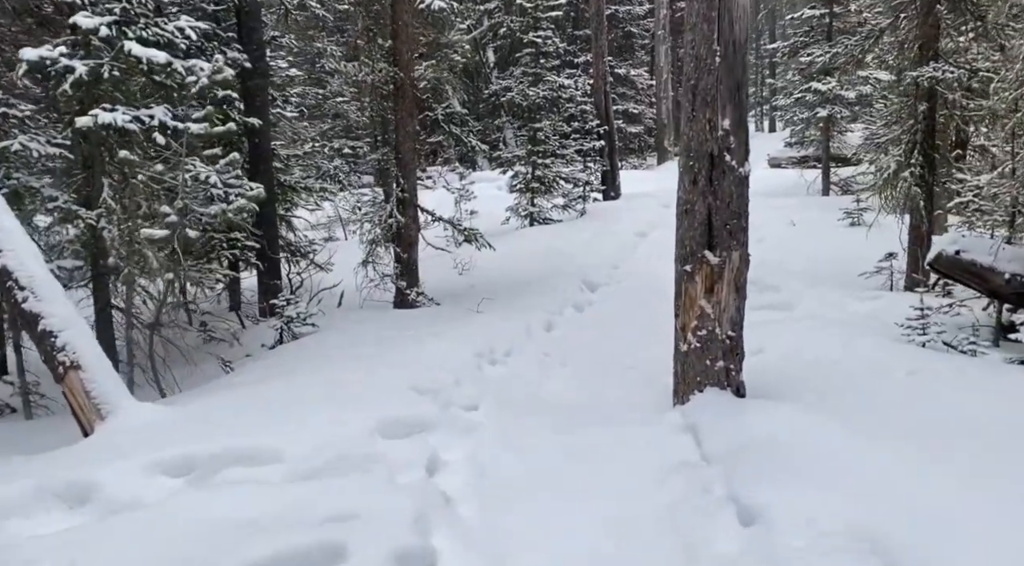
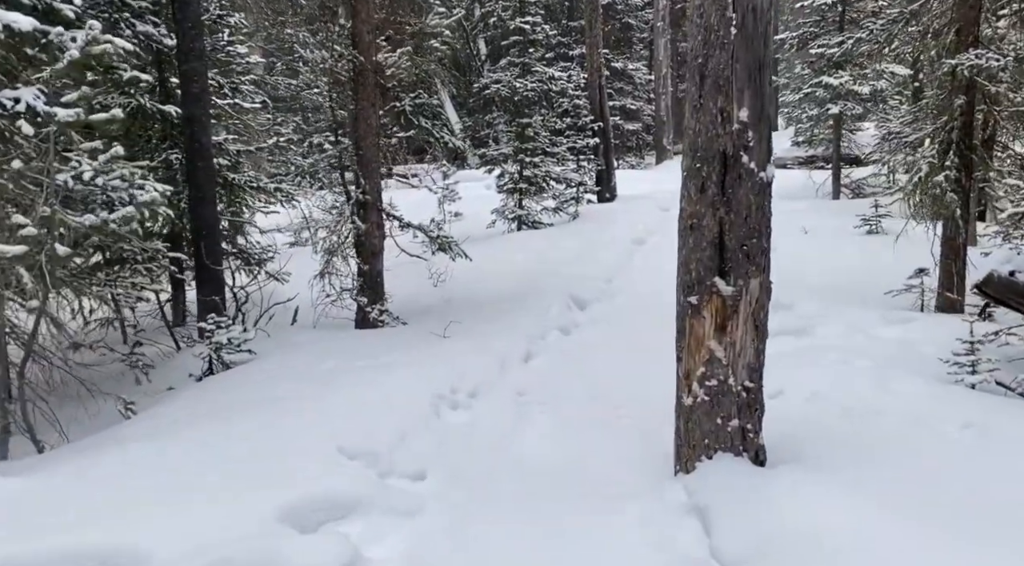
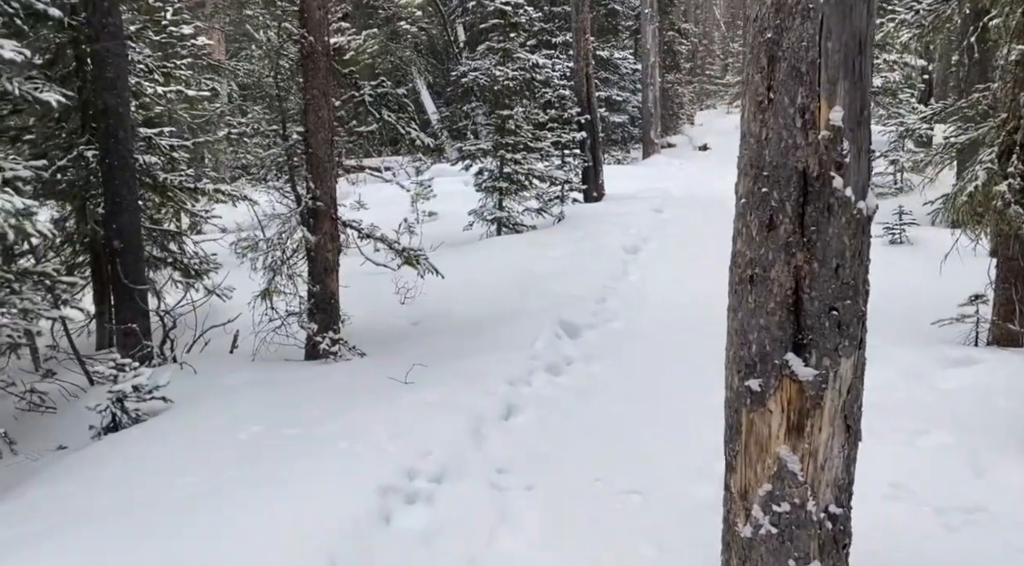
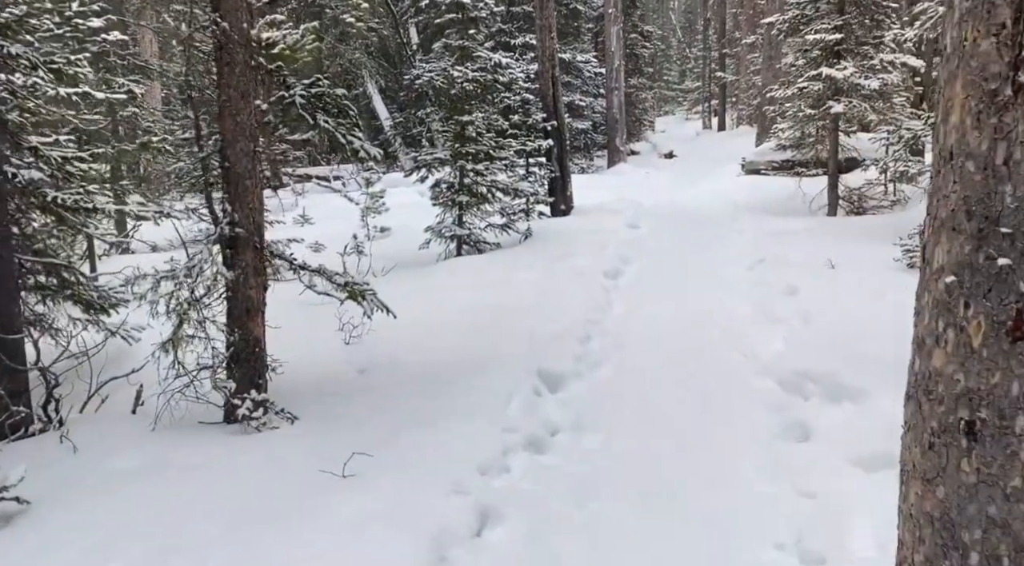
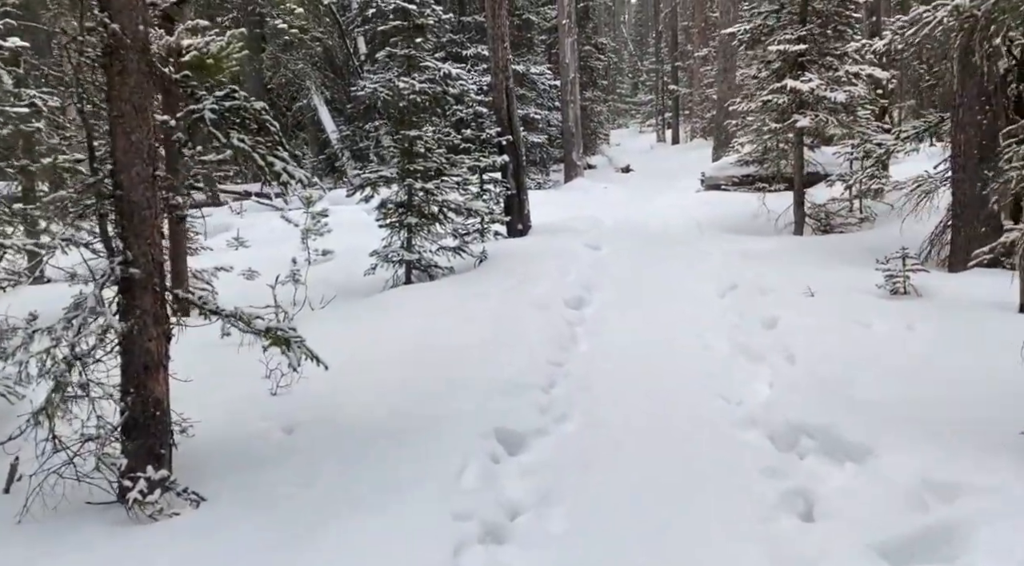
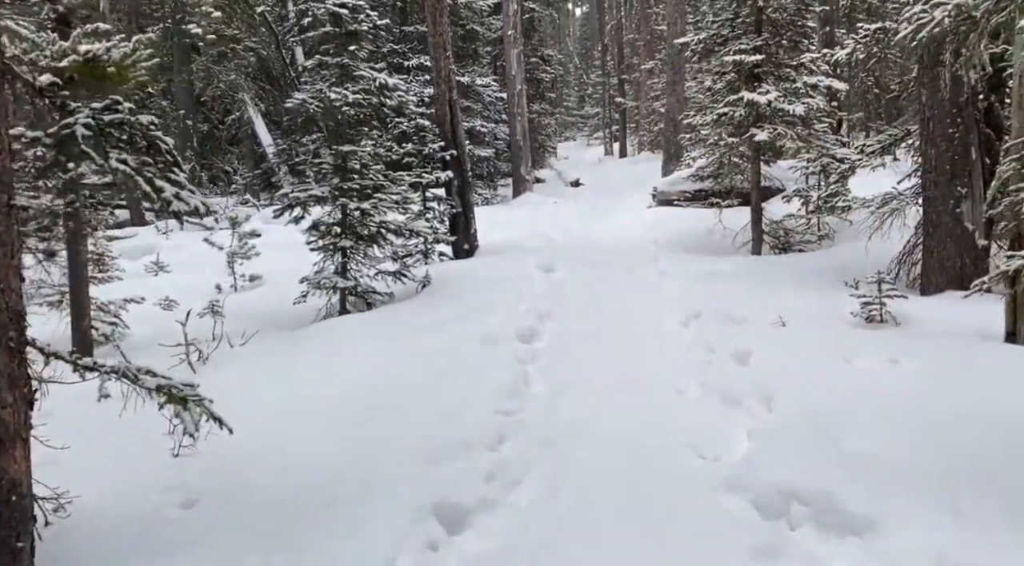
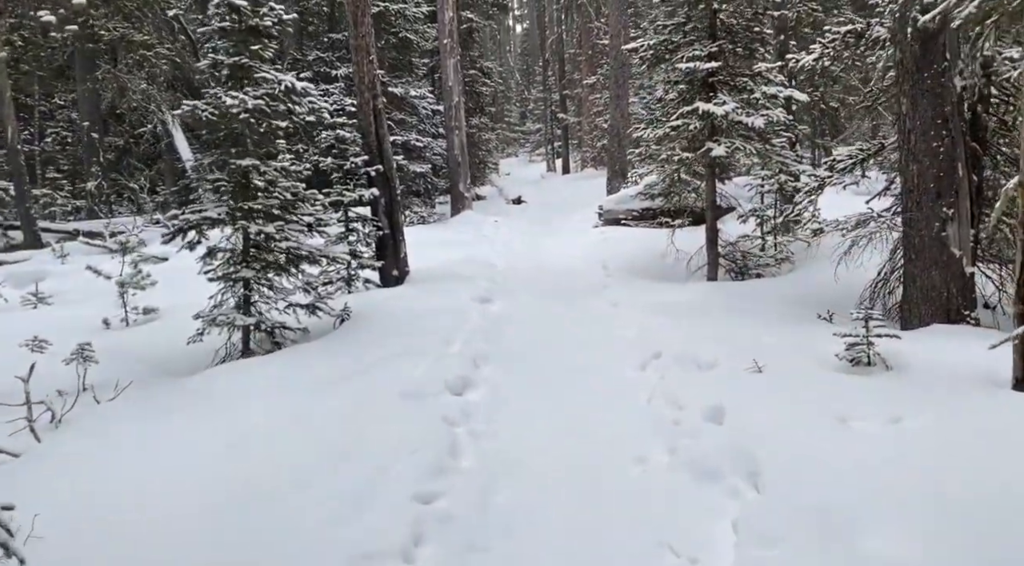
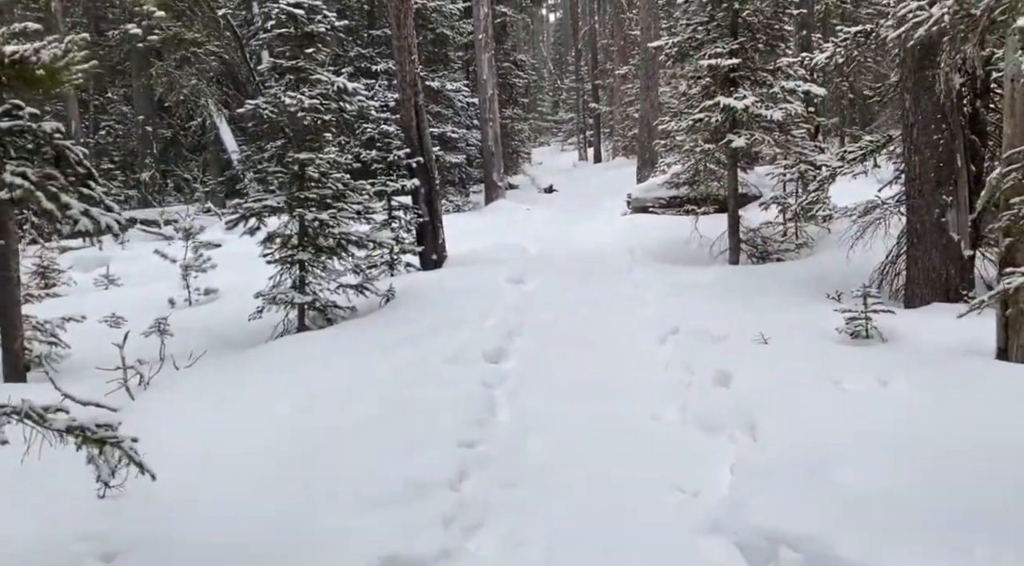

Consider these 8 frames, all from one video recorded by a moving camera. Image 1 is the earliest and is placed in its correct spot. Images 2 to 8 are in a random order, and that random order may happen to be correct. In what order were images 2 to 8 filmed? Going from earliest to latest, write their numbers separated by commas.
2, 3, 4, 5, 6, 8, 7
